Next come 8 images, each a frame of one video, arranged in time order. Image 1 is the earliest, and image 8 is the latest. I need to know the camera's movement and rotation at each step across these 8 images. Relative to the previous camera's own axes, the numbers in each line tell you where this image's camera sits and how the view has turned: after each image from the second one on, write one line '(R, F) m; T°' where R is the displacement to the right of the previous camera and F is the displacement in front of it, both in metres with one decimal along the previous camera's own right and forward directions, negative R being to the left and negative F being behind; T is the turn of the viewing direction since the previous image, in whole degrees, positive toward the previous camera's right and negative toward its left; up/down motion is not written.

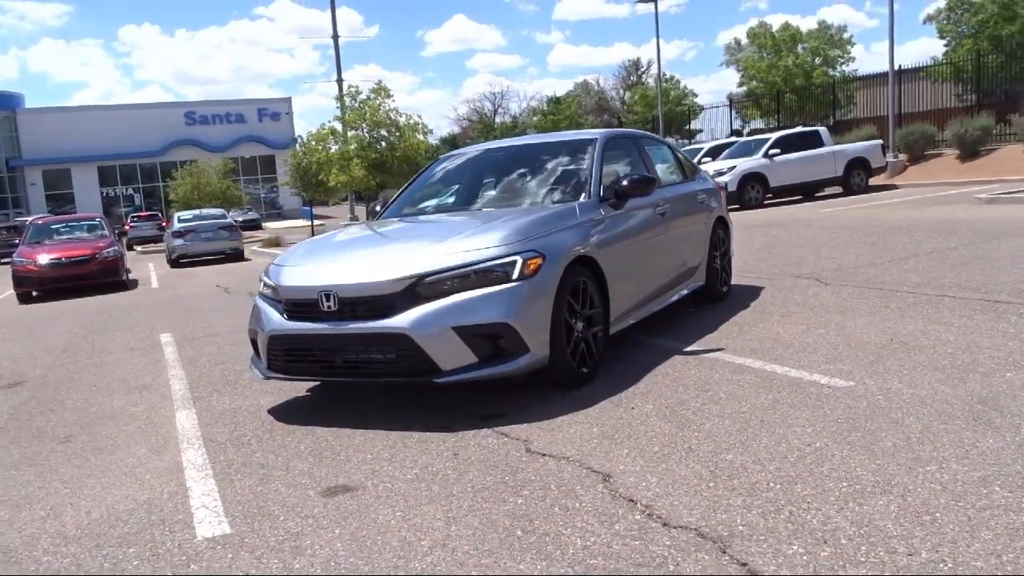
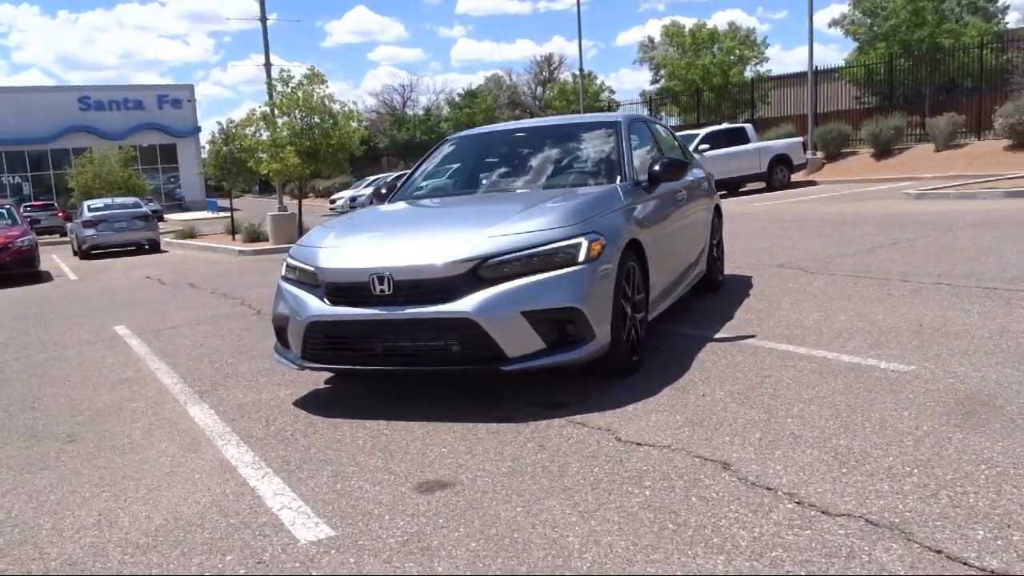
(-0.9, +0.3) m; +6°
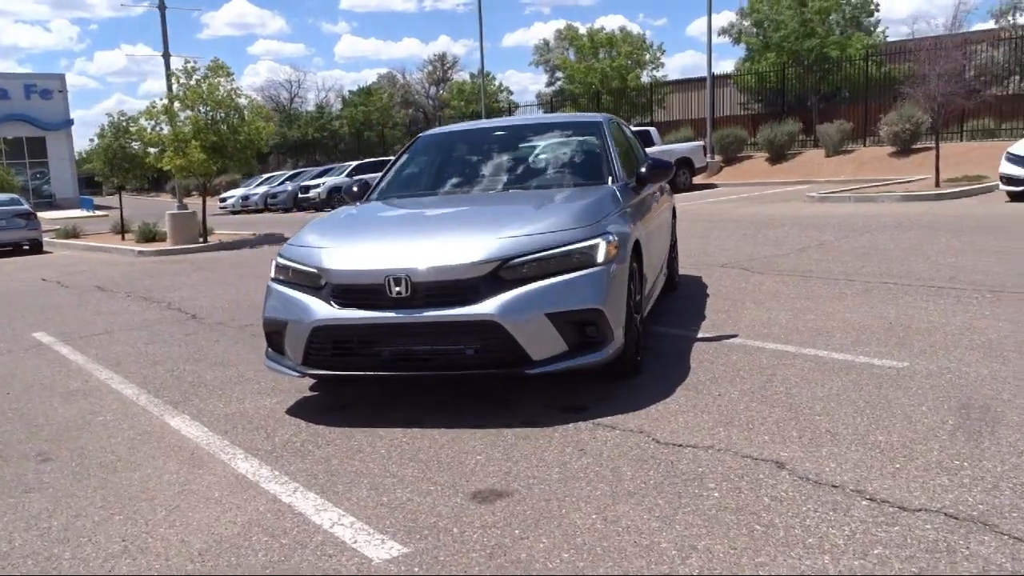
(-0.8, +0.2) m; +7°
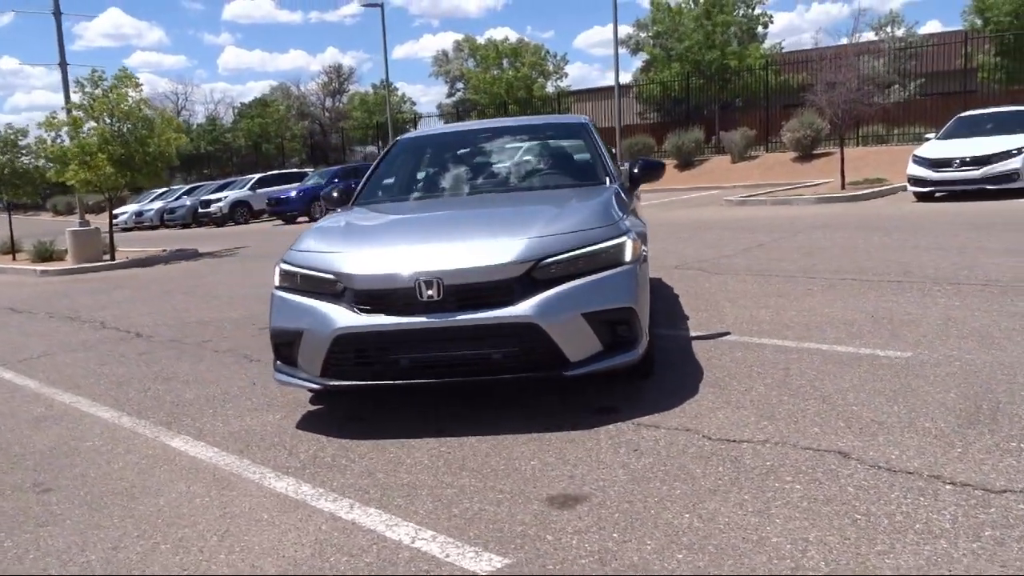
(-0.7, +0.2) m; +7°
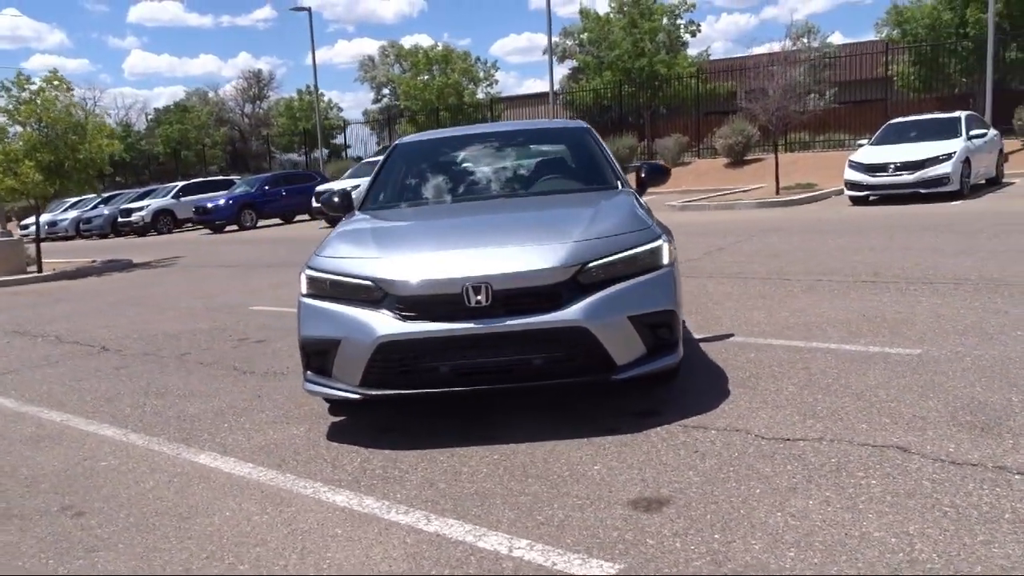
(-0.7, +0.1) m; +5°
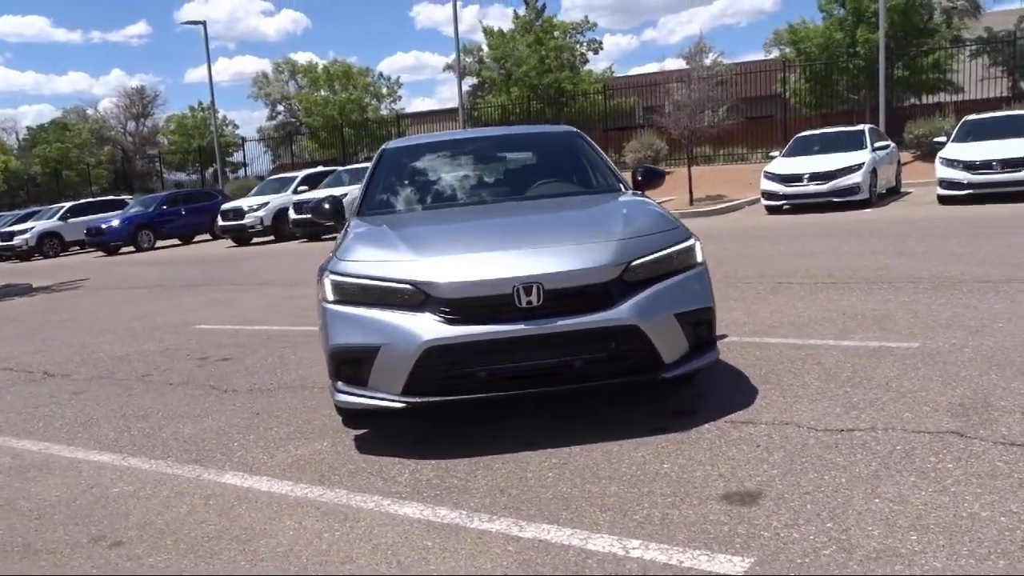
(-0.8, +0.2) m; +7°
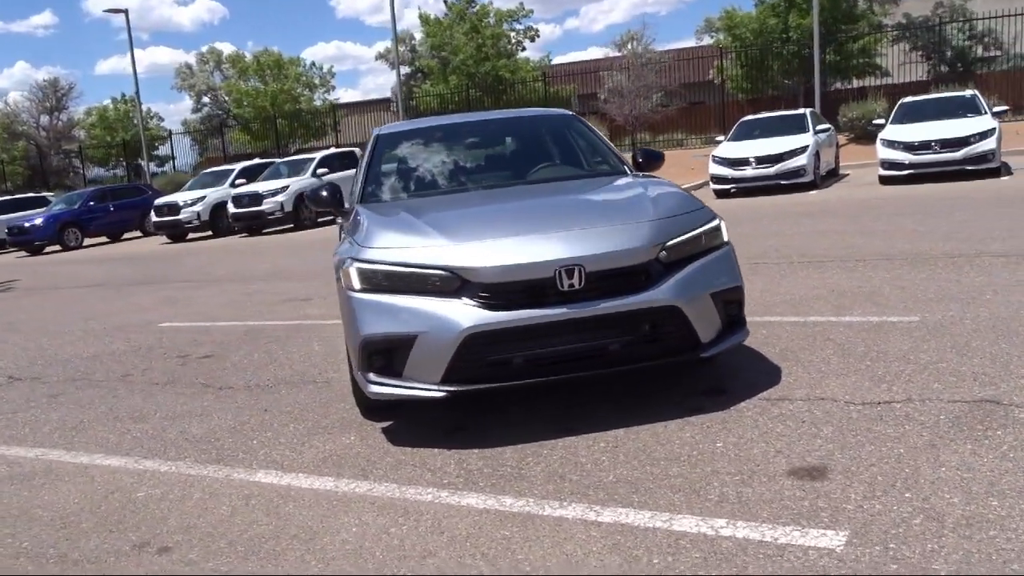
(-0.6, +0.1) m; +5°
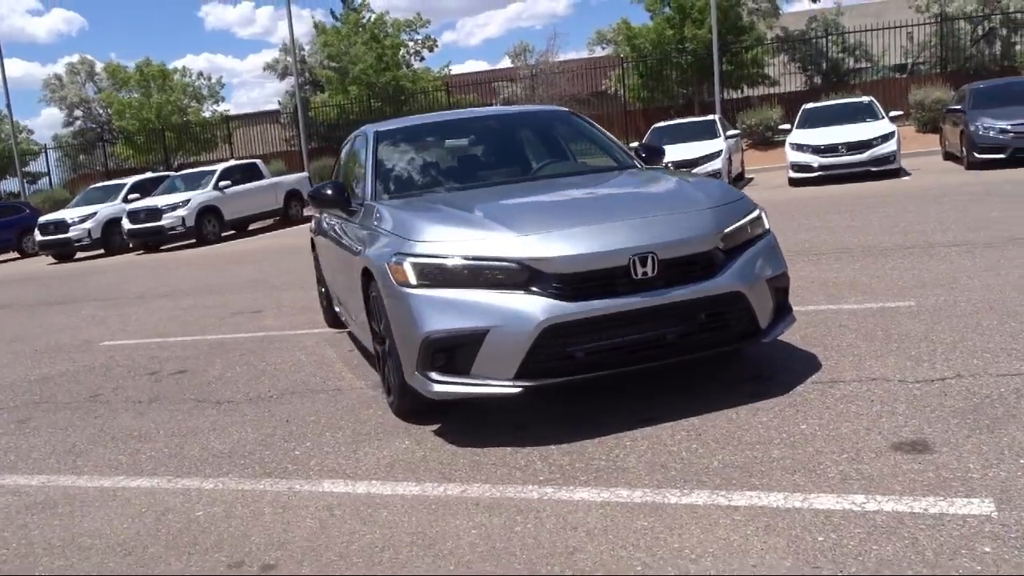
(-0.9, +0.2) m; +8°
